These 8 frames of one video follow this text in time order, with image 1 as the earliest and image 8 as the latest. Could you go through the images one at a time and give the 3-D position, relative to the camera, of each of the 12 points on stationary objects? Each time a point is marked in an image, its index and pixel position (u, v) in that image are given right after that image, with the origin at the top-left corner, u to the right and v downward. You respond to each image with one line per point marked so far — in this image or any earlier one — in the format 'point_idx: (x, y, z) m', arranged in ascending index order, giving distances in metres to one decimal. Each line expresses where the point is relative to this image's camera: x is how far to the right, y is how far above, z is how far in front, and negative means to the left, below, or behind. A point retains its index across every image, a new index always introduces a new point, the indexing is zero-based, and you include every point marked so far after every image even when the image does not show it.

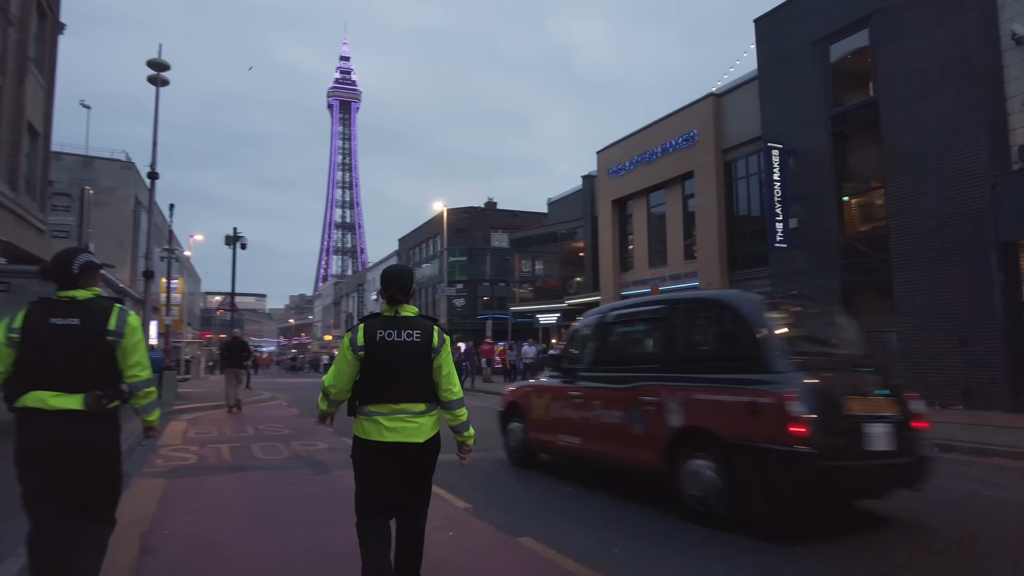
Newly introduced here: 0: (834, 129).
0: (+8.1, +4.0, +16.4) m
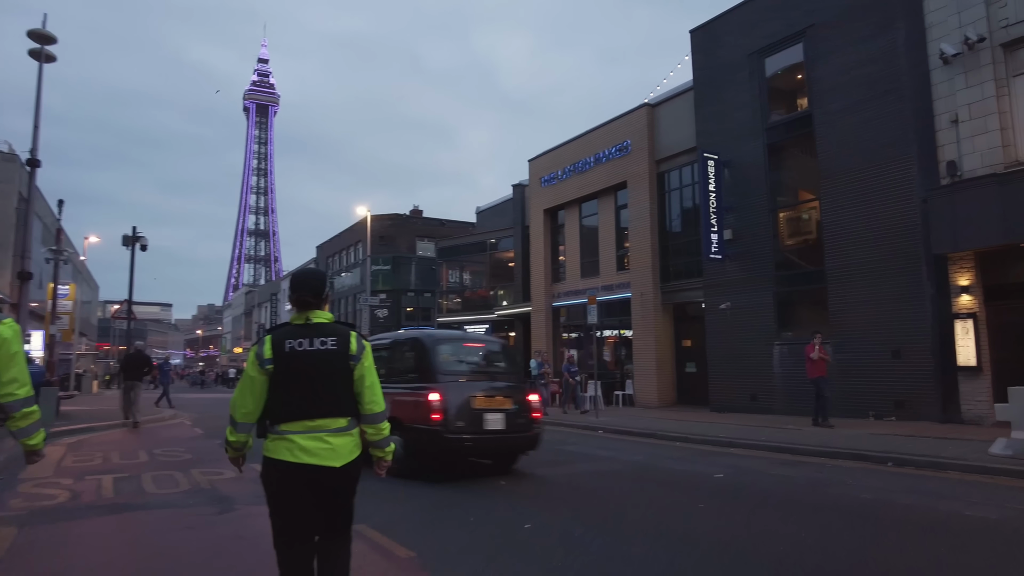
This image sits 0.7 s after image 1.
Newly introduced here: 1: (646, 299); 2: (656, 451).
0: (+6.5, +3.7, +16.5) m
1: (+4.1, -0.3, +19.5) m
2: (+2.2, -2.6, +10.4) m
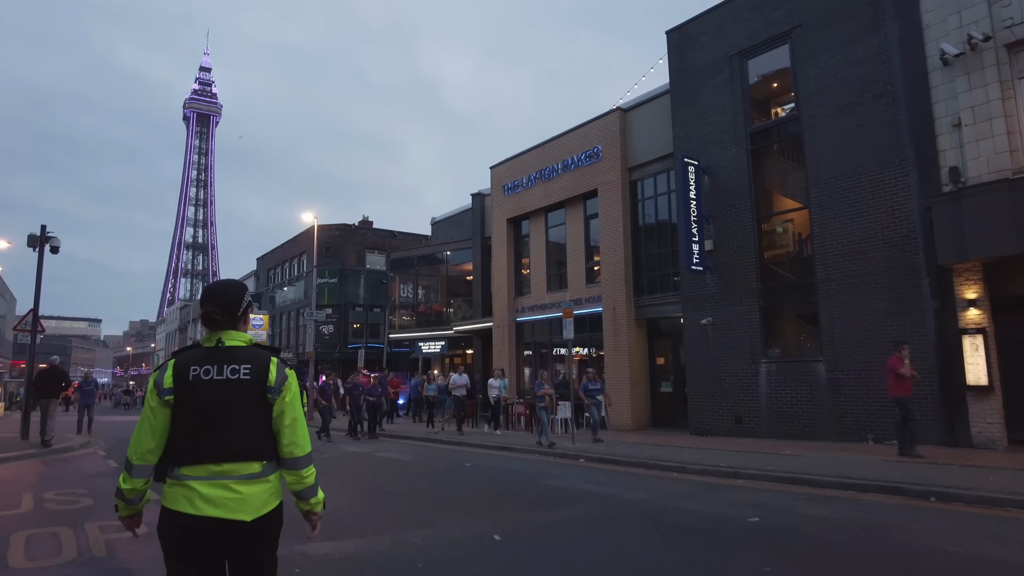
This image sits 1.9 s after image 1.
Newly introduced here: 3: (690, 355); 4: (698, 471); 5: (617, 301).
0: (+5.7, +3.4, +15.7) m
1: (+3.0, -0.7, +18.3) m
2: (+1.9, -2.7, +9.0) m
3: (+4.5, -1.7, +16.3) m
4: (+3.0, -2.9, +10.4) m
5: (+3.0, -0.4, +18.5) m
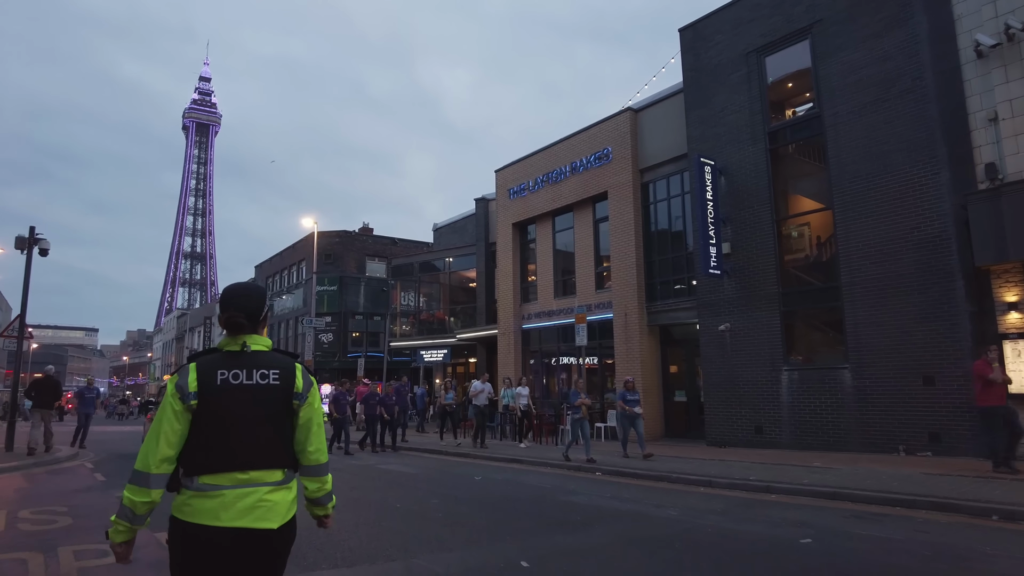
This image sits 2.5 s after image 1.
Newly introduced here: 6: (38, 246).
0: (+6.0, +3.3, +15.1) m
1: (+3.3, -0.9, +17.7) m
2: (+2.2, -2.7, +8.3) m
3: (+4.7, -1.8, +15.6) m
4: (+3.2, -3.0, +9.8) m
5: (+3.2, -0.5, +17.8) m
6: (-11.2, +1.0, +15.3) m
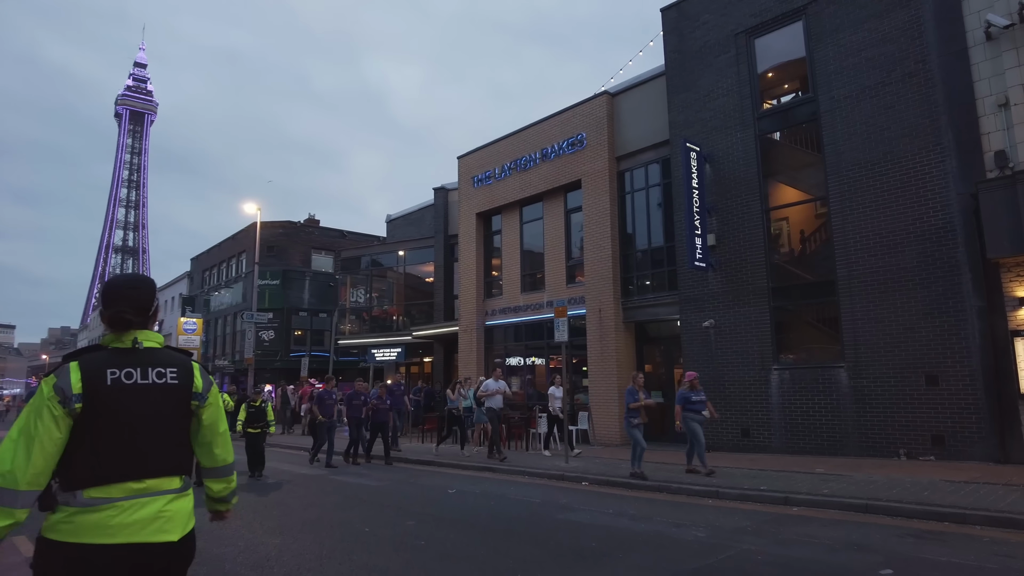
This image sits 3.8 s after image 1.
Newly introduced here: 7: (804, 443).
0: (+5.4, +3.4, +14.2) m
1: (+2.4, -0.7, +16.6) m
2: (+2.1, -2.5, +7.1) m
3: (+4.0, -1.6, +14.6) m
4: (+3.0, -2.8, +8.7) m
5: (+2.4, -0.4, +16.7) m
6: (-11.8, +1.4, +13.1) m
7: (+5.7, -3.0, +12.7) m
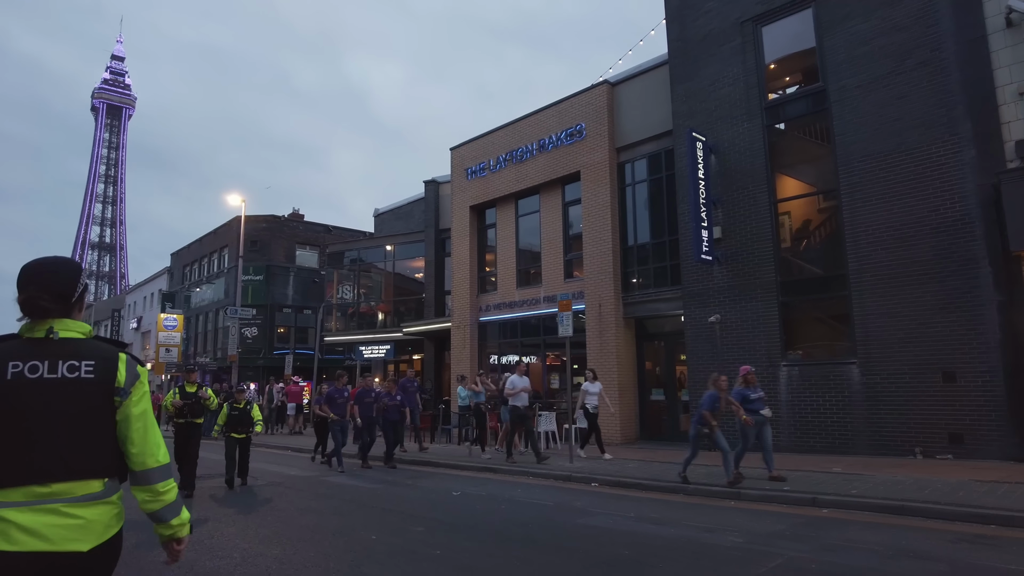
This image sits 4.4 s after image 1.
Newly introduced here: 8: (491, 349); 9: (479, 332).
0: (+5.4, +3.5, +13.9) m
1: (+2.3, -0.6, +16.1) m
2: (+2.3, -2.4, +6.7) m
3: (+4.0, -1.5, +14.2) m
4: (+3.1, -2.7, +8.2) m
5: (+2.3, -0.2, +16.3) m
6: (-11.7, +1.5, +12.2) m
7: (+5.7, -2.9, +12.4) m
8: (-0.6, -1.8, +19.6) m
9: (-1.0, -1.4, +19.9) m
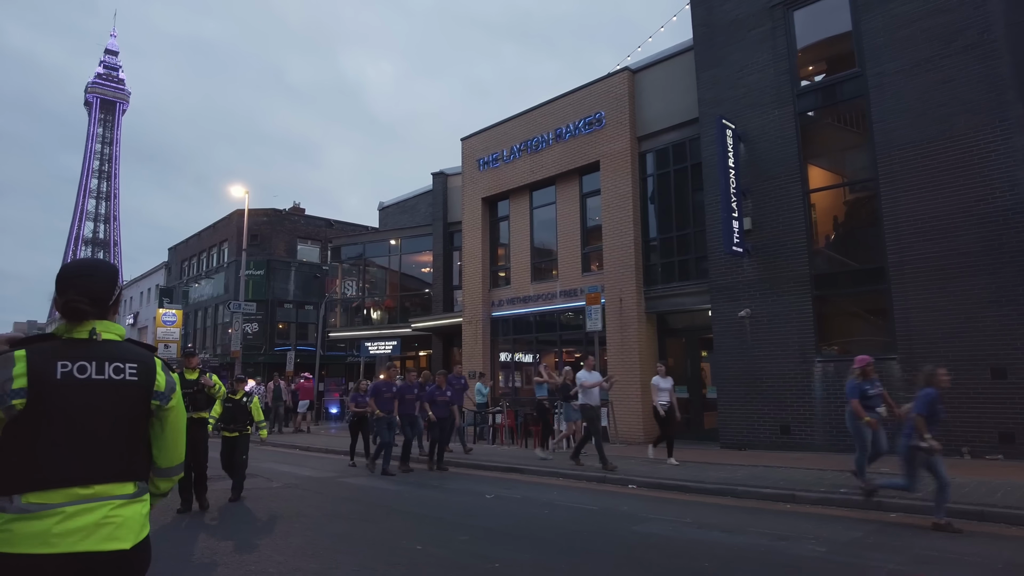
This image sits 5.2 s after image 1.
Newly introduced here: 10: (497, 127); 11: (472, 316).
0: (+5.9, +3.7, +13.3) m
1: (+2.8, -0.4, +15.6) m
2: (+2.8, -2.3, +6.2) m
3: (+4.4, -1.4, +13.7) m
4: (+3.6, -2.5, +7.7) m
5: (+2.7, -0.1, +15.7) m
6: (-11.2, +1.7, +11.6) m
7: (+6.2, -2.8, +11.9) m
8: (-0.2, -1.7, +19.1) m
9: (-0.6, -1.2, +19.4) m
10: (-0.4, +4.9, +19.7) m
11: (-1.2, -0.8, +19.6) m
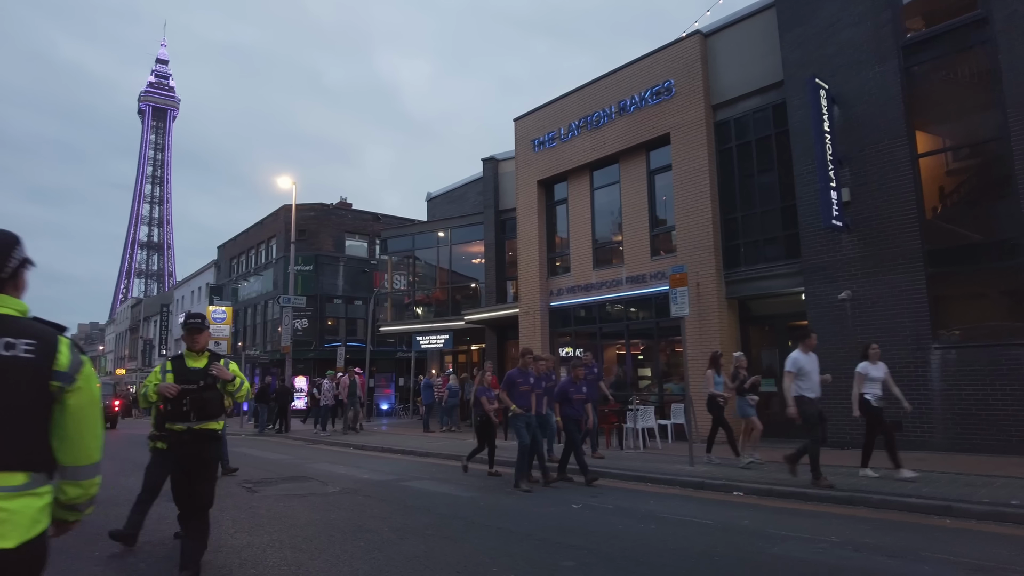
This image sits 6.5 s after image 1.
0: (+7.1, +4.0, +11.8) m
1: (+4.2, -0.1, +14.2) m
2: (+3.6, -2.0, +4.8) m
3: (+5.8, -1.0, +12.3) m
4: (+4.6, -2.2, +6.3) m
5: (+4.1, +0.3, +14.4) m
6: (-10.1, +1.8, +11.1) m
7: (+7.4, -2.4, +10.3) m
8: (+1.4, -1.3, +17.9) m
9: (+1.1, -0.8, +18.2) m
10: (+1.2, +5.2, +18.5) m
11: (+0.5, -0.5, +18.4) m
